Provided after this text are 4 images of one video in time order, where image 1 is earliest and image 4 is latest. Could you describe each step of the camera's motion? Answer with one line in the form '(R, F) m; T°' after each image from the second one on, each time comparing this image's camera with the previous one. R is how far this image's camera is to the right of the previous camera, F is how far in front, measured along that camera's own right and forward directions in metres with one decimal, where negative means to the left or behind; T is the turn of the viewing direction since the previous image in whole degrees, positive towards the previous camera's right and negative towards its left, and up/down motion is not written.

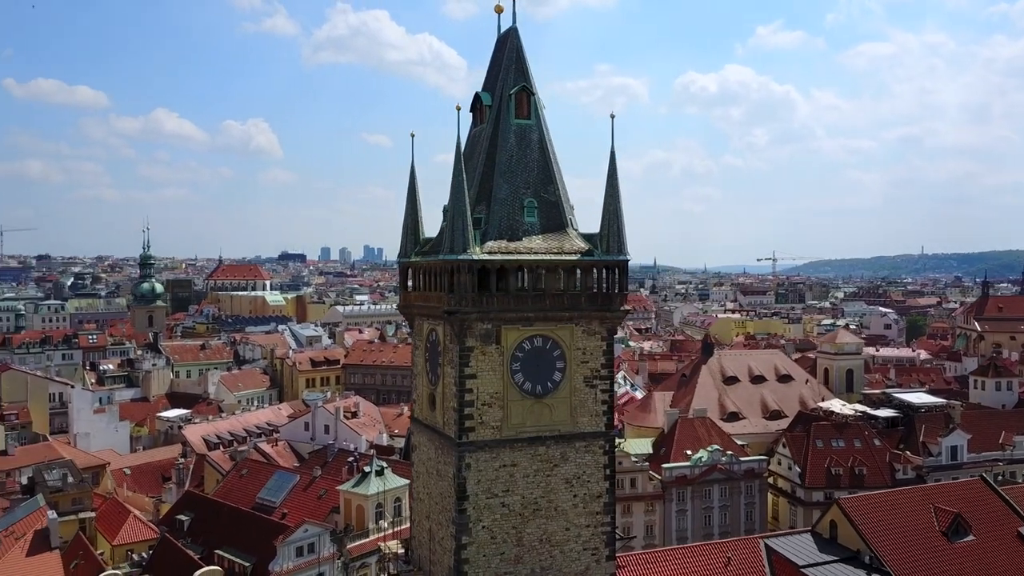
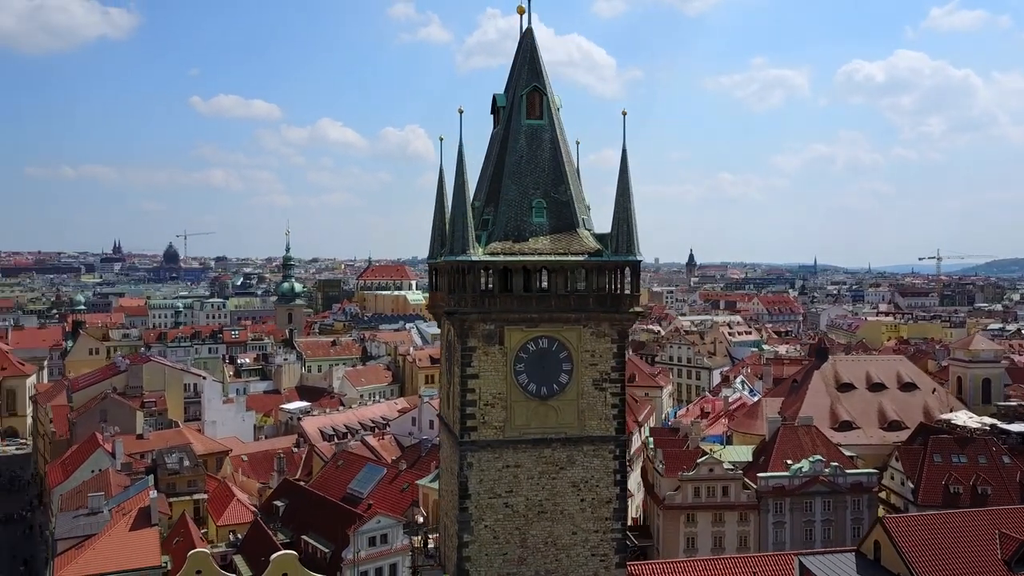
(+3.1, +0.3) m; -11°
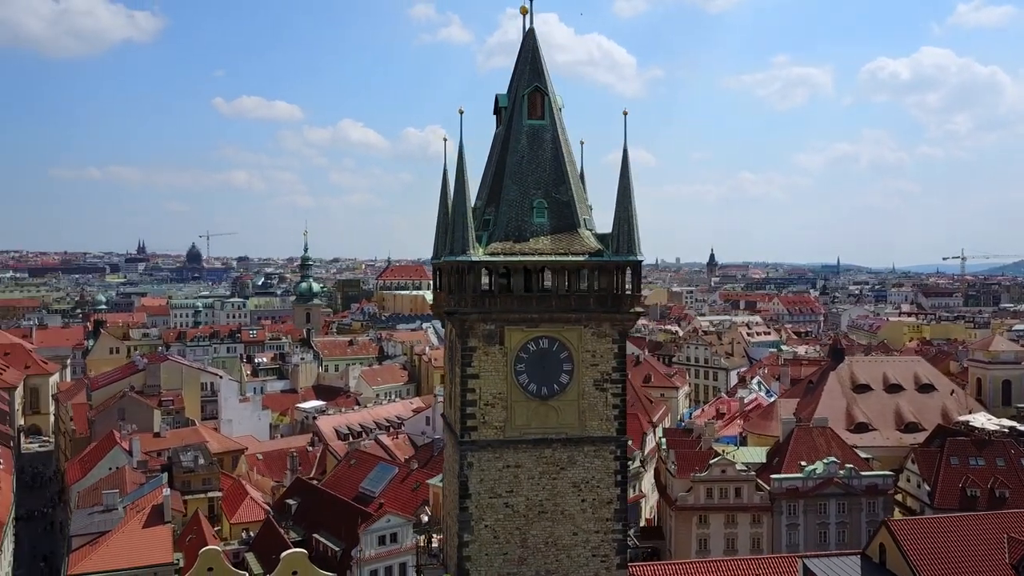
(+0.4, 0.0) m; -1°
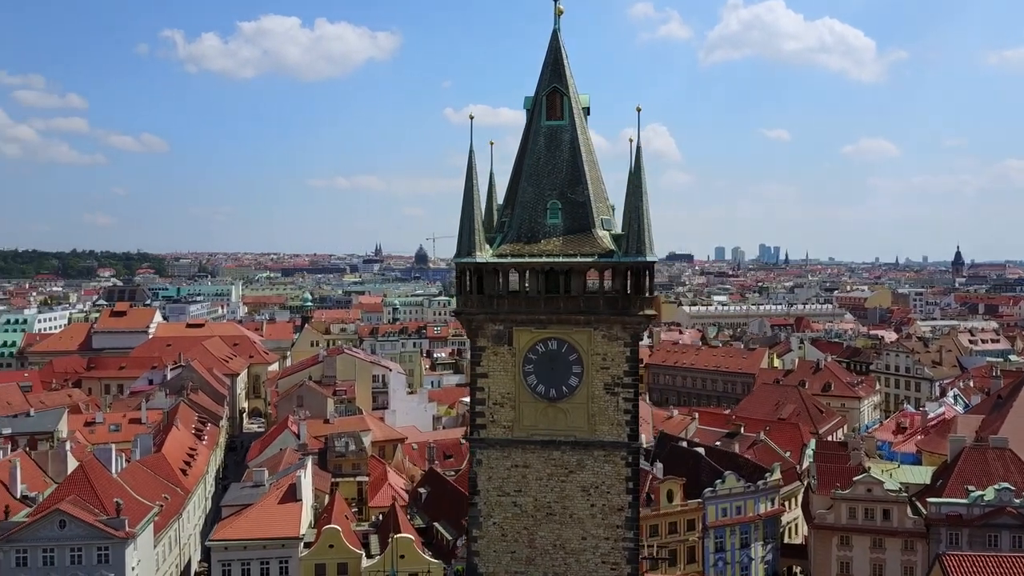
(+4.5, +0.5) m; -15°
